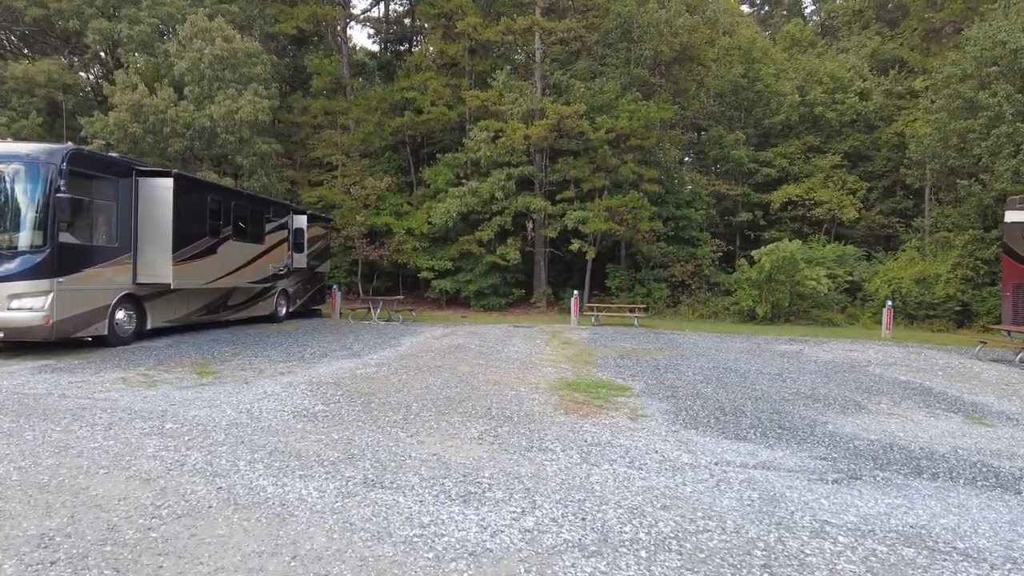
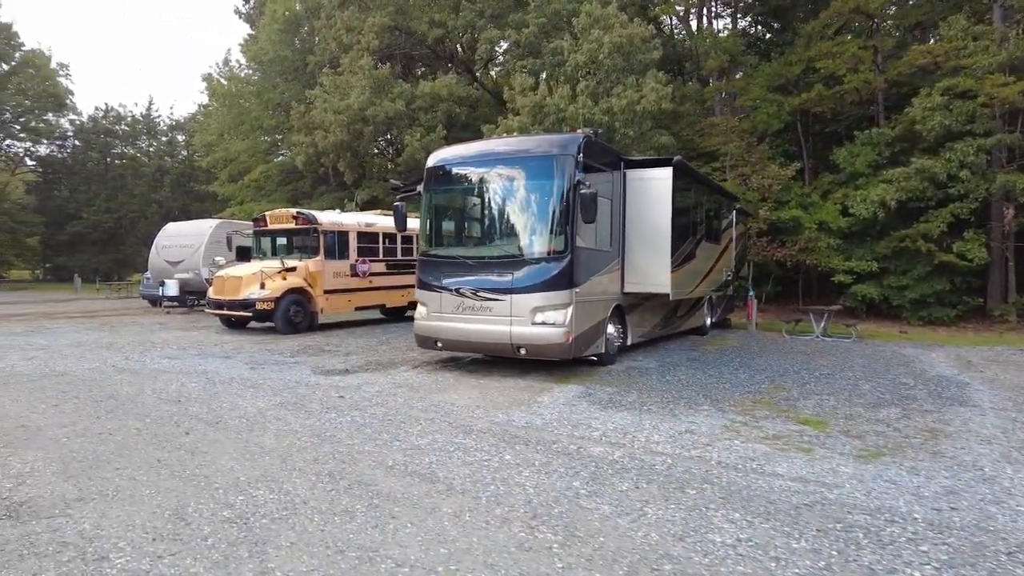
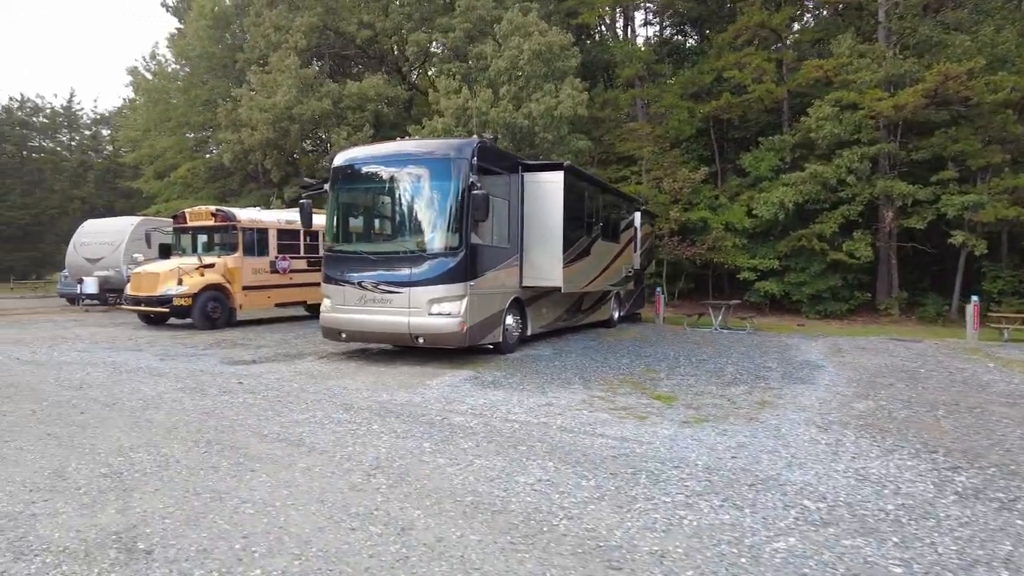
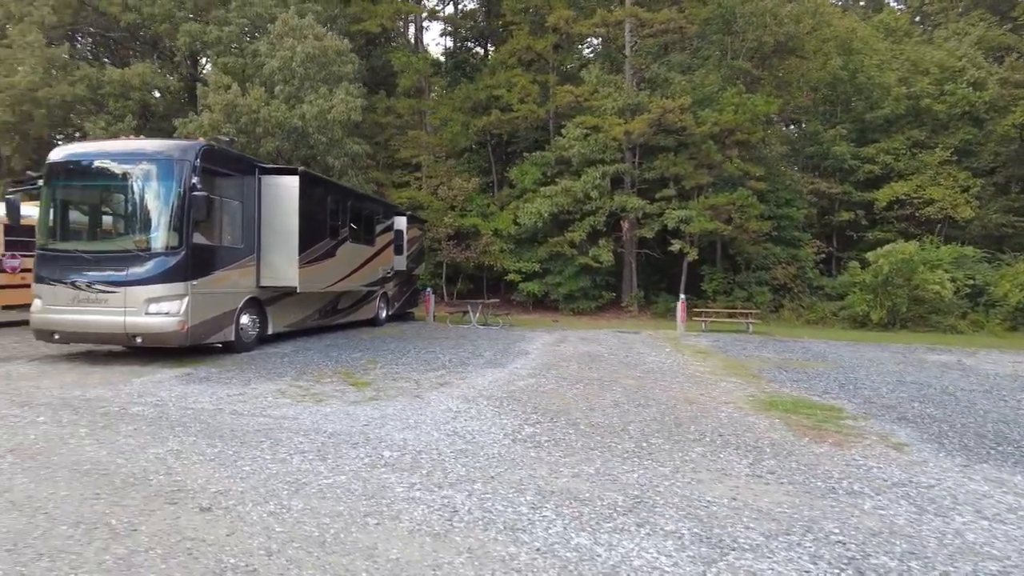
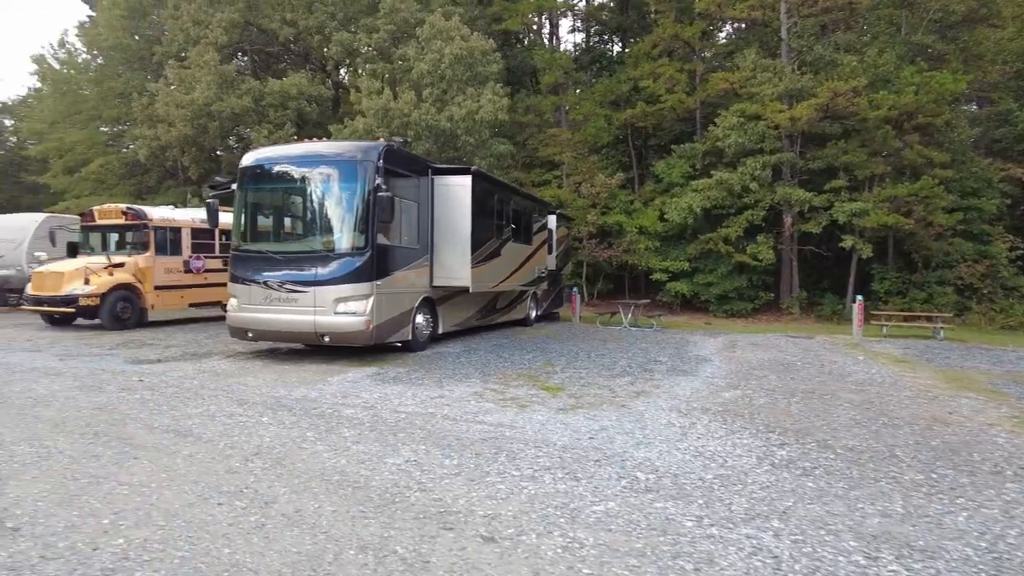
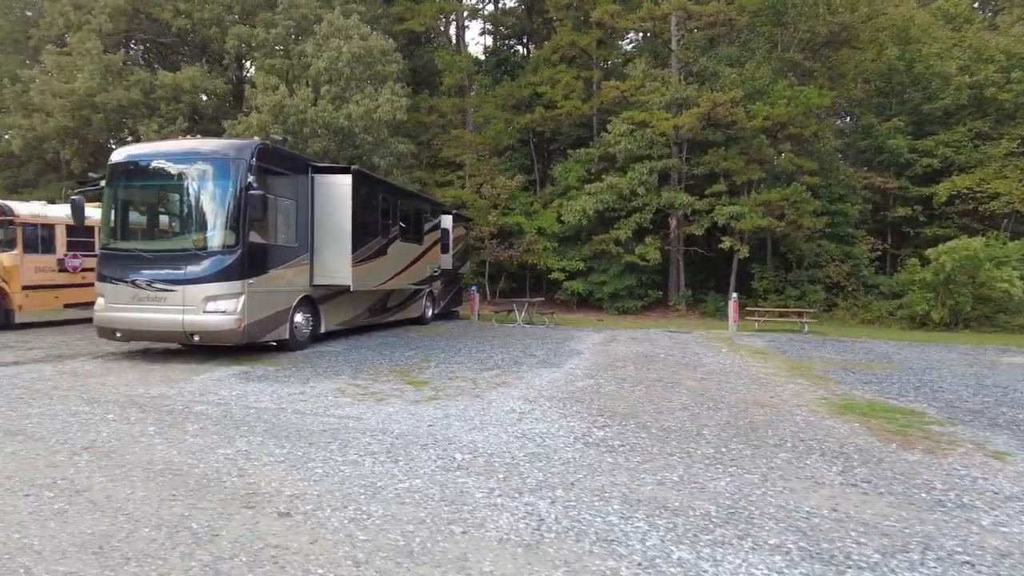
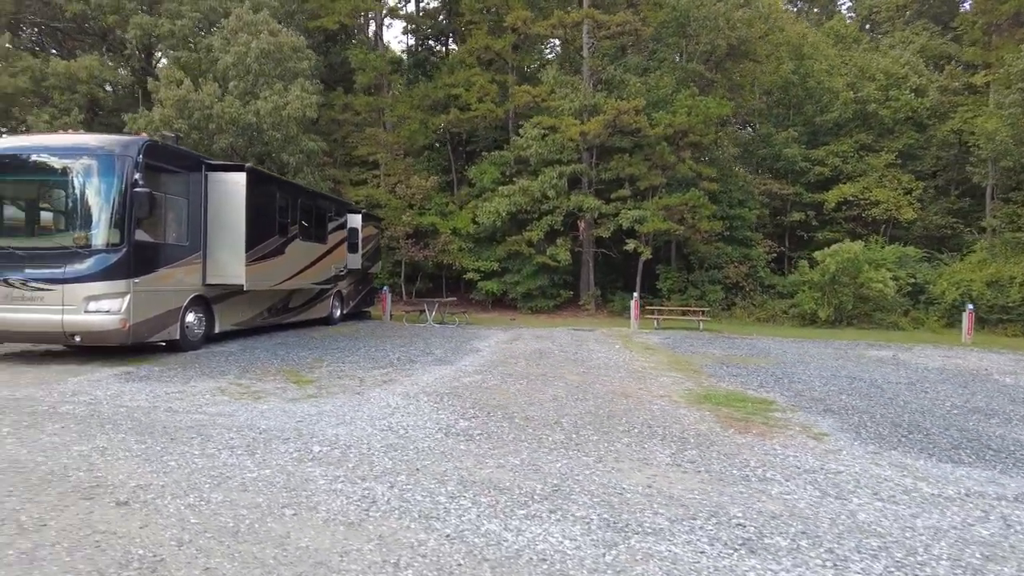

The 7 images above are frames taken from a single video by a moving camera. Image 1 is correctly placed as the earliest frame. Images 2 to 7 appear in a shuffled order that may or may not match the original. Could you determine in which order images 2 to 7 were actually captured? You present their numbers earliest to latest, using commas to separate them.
7, 4, 6, 5, 3, 2
